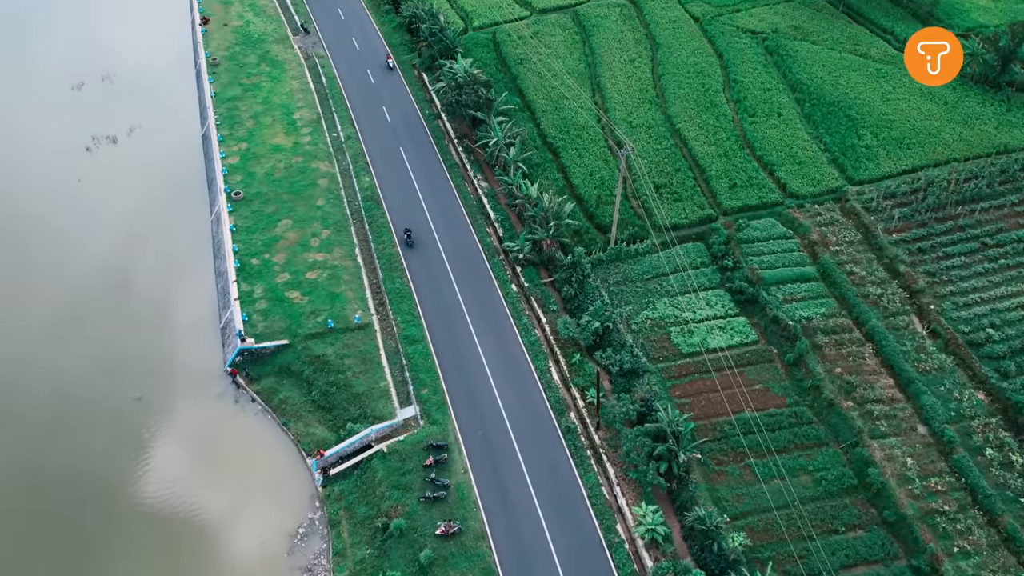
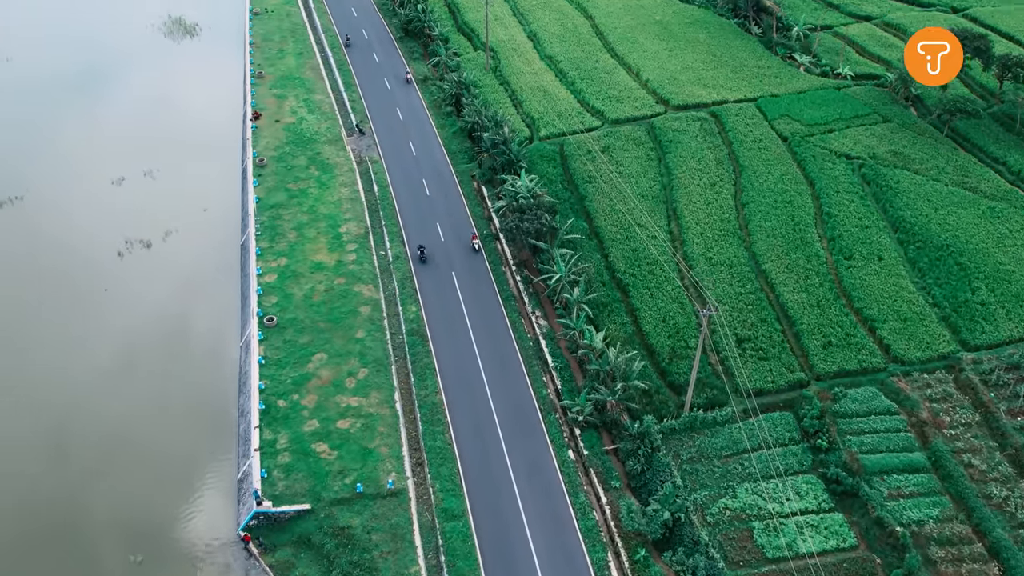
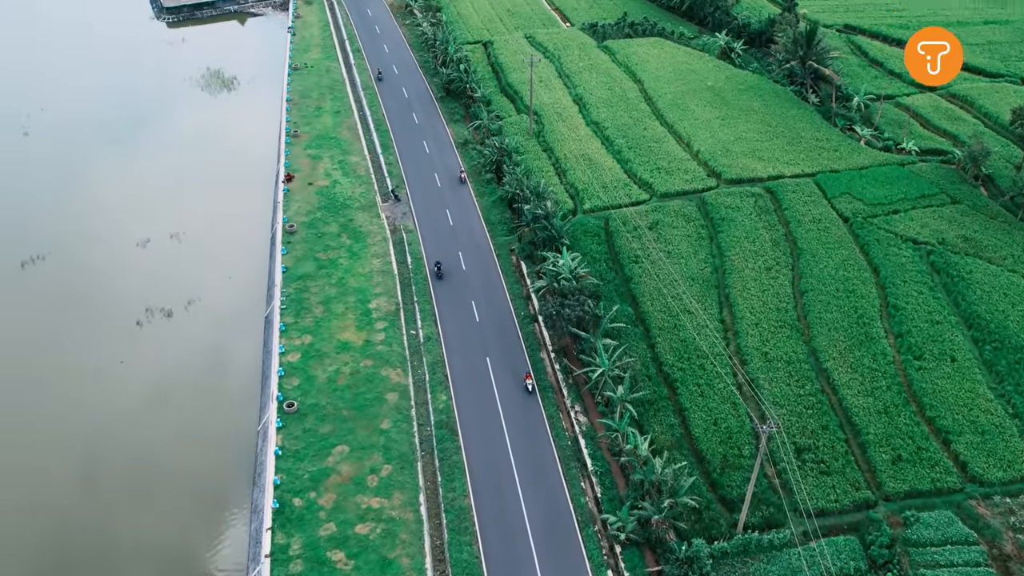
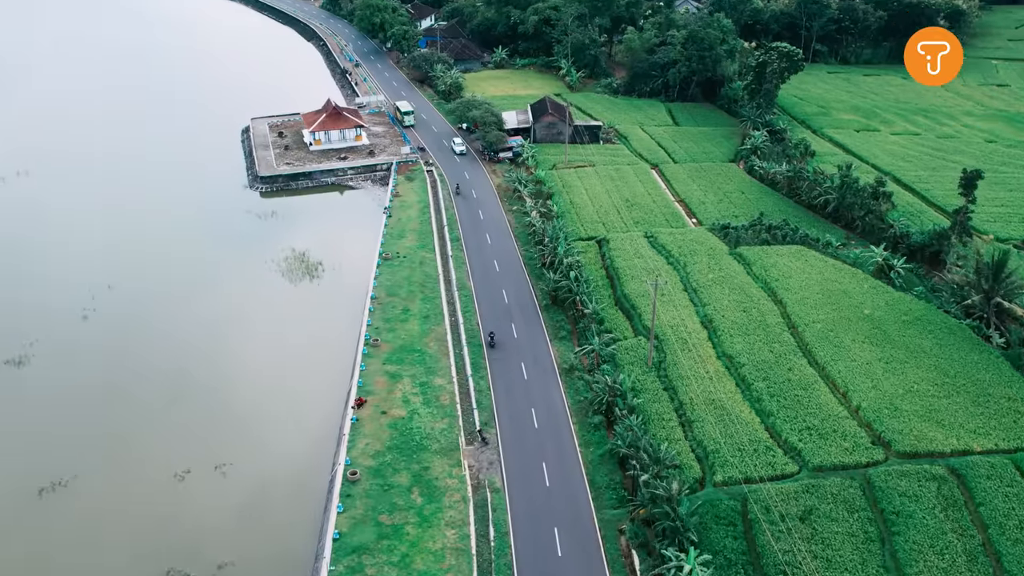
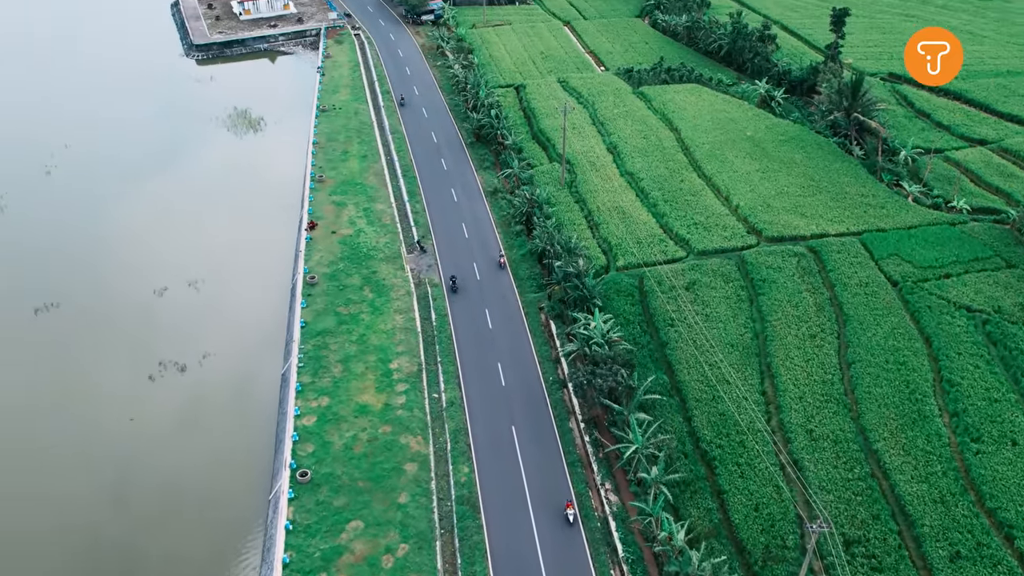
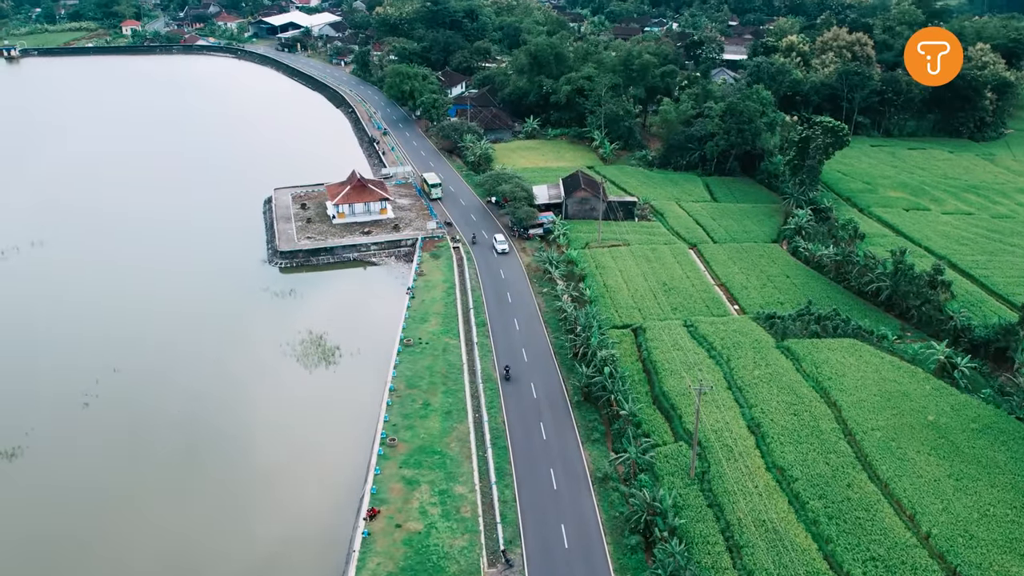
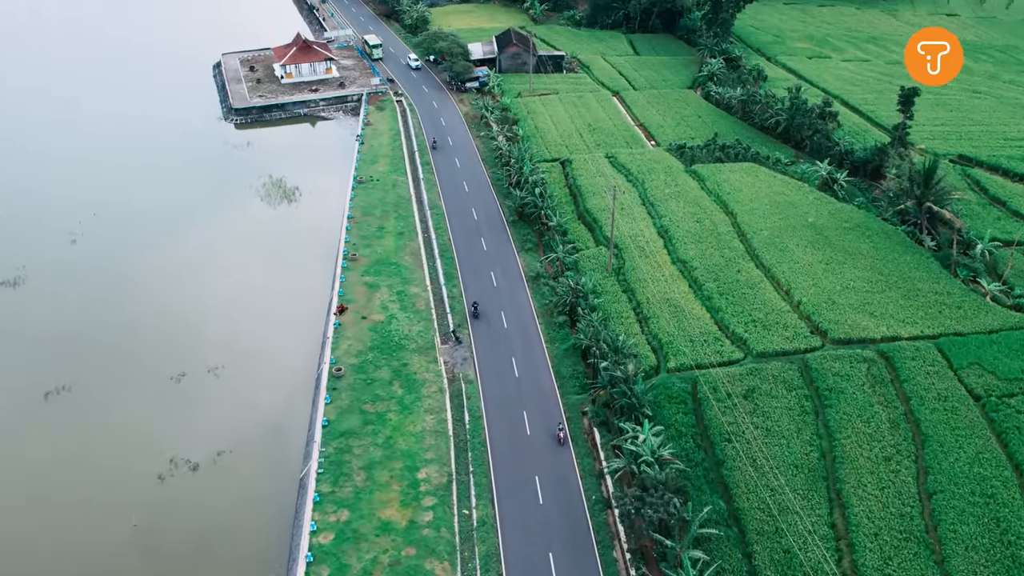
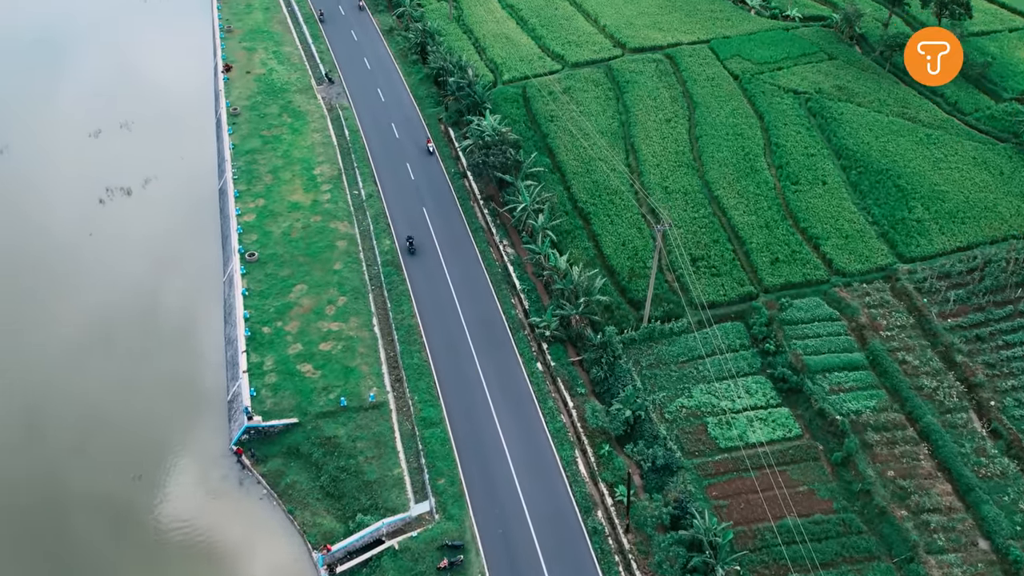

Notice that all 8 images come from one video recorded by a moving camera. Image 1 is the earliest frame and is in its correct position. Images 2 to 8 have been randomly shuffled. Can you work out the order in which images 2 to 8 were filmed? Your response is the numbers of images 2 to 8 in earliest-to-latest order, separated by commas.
8, 2, 3, 5, 7, 4, 6
